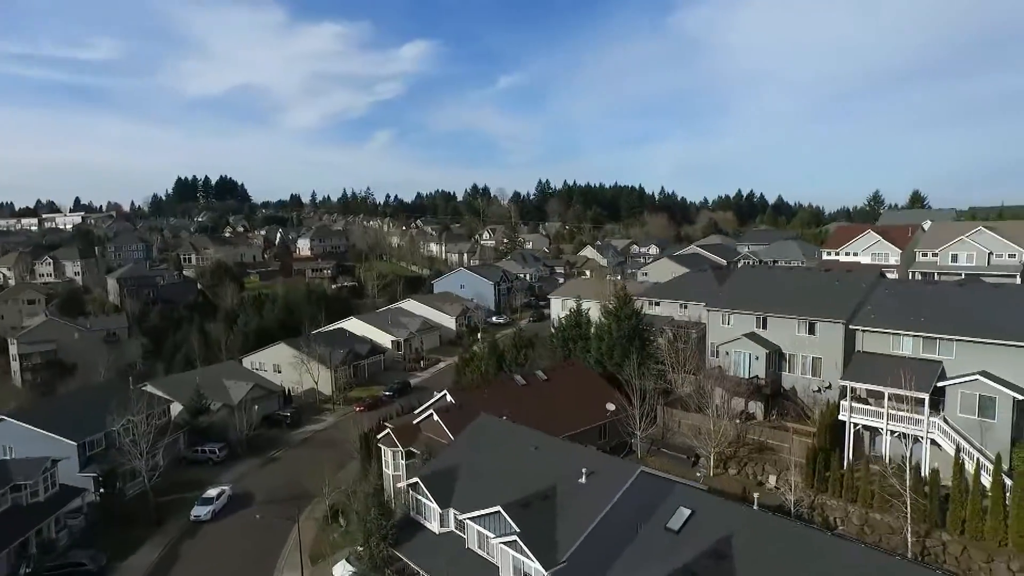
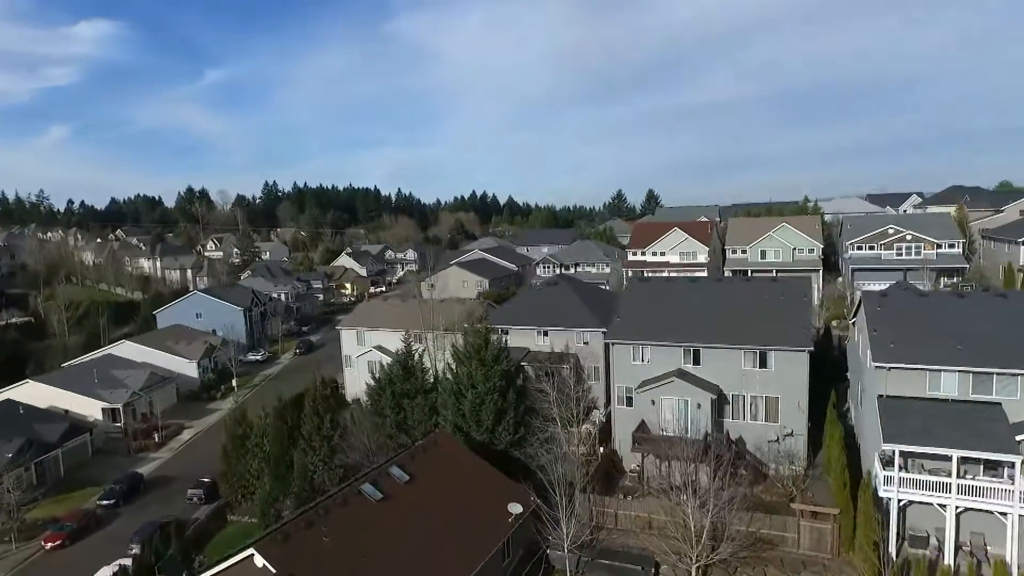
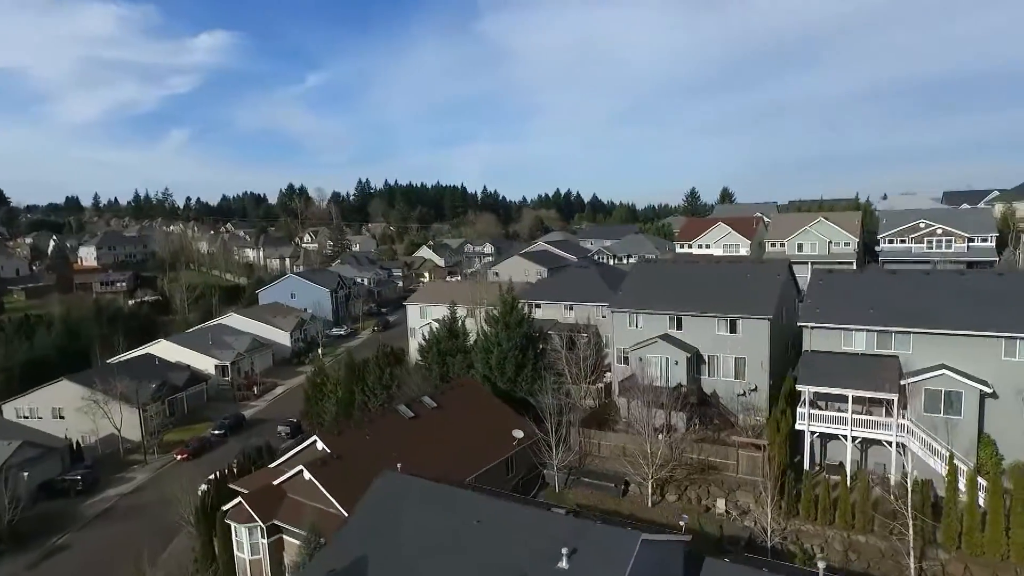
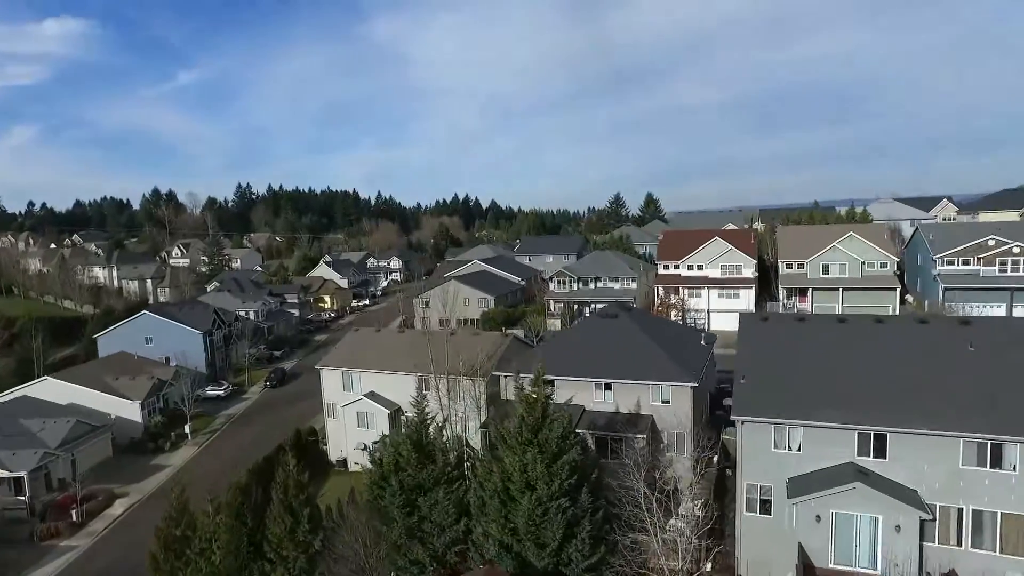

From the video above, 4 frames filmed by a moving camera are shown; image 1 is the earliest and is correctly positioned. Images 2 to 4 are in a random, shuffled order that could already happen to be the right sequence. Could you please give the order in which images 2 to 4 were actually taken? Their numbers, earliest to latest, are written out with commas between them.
3, 2, 4
